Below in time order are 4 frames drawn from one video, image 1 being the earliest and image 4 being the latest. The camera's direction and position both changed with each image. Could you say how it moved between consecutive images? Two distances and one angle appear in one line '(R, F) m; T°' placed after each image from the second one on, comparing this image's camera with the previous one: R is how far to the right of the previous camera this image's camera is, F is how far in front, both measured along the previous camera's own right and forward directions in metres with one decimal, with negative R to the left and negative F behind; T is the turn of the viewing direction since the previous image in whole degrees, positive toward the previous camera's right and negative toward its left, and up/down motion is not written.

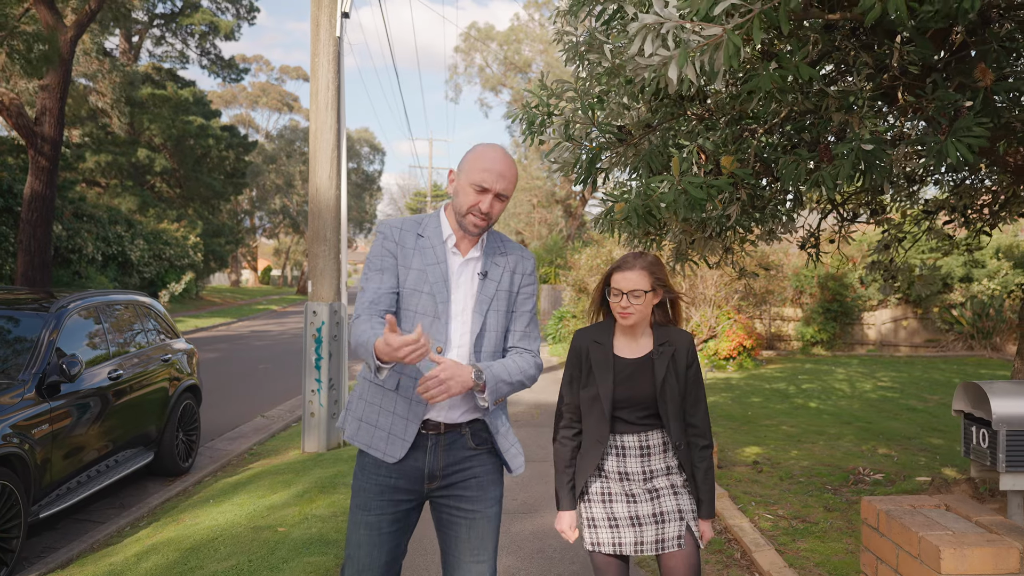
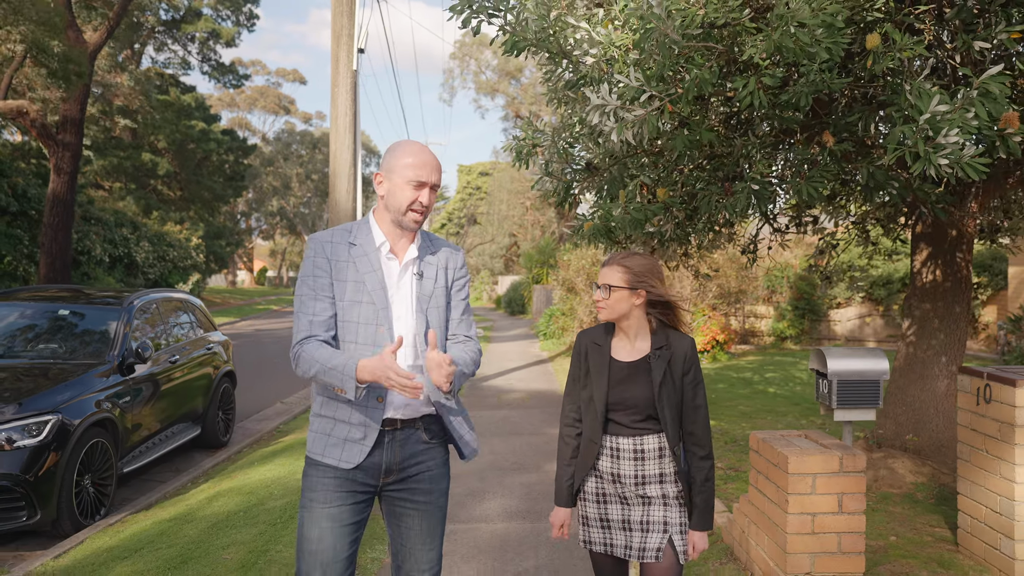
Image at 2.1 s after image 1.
(0.0, -1.3) m; 0°
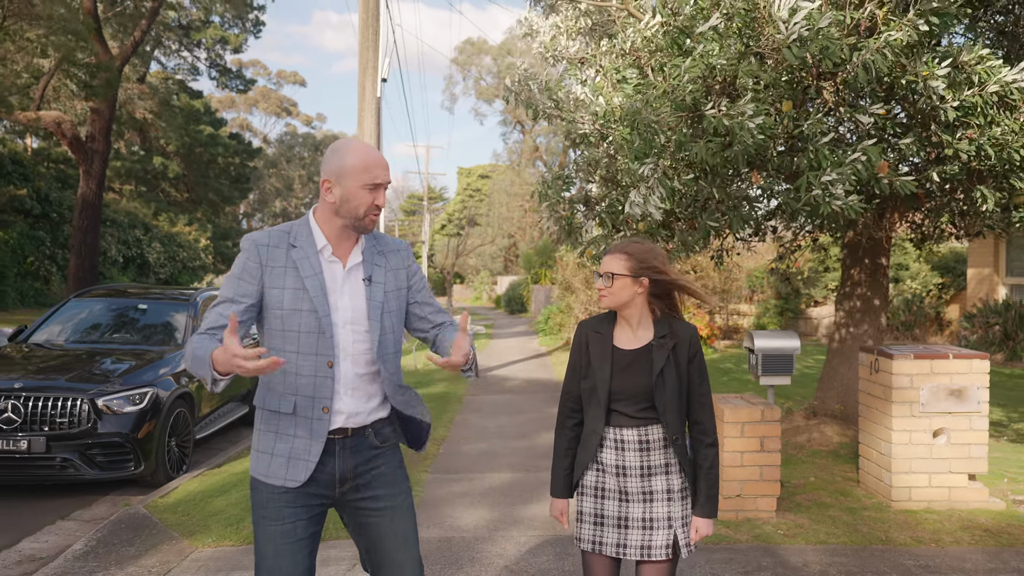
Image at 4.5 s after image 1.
(-0.1, -1.4) m; 0°
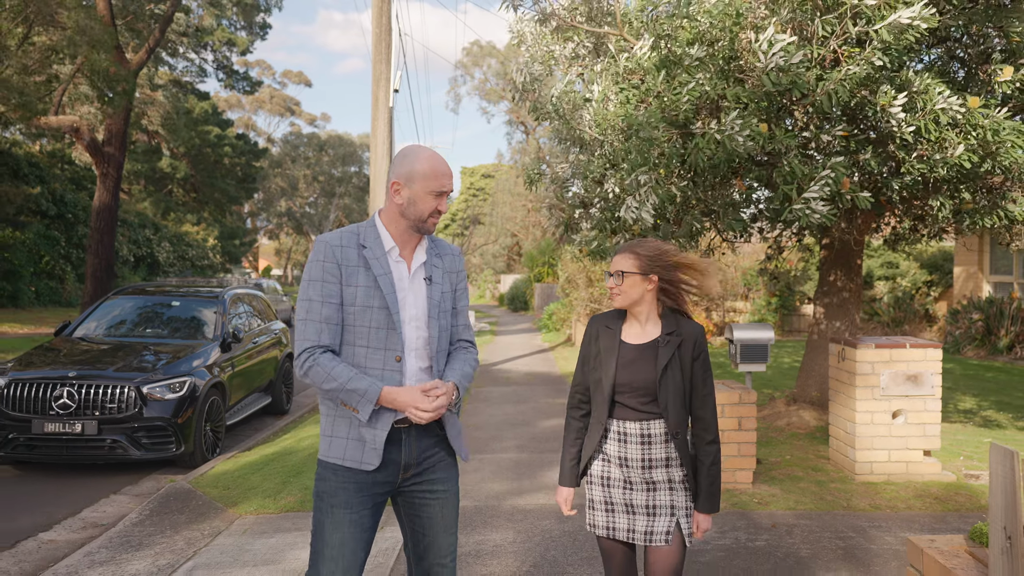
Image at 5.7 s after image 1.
(0.0, -0.7) m; 0°
